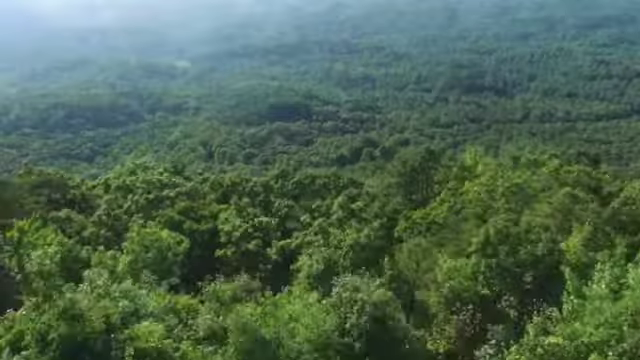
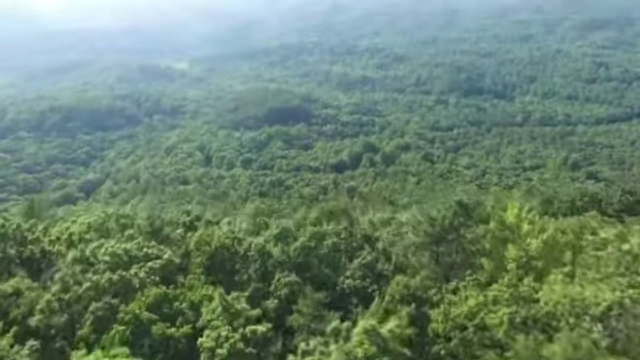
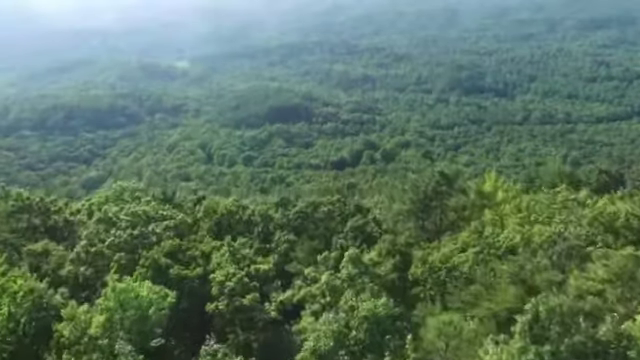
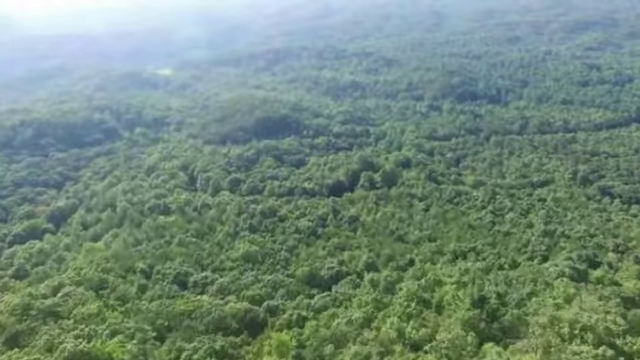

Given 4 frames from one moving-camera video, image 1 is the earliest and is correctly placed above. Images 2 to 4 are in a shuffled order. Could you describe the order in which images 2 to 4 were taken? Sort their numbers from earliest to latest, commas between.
3, 2, 4
